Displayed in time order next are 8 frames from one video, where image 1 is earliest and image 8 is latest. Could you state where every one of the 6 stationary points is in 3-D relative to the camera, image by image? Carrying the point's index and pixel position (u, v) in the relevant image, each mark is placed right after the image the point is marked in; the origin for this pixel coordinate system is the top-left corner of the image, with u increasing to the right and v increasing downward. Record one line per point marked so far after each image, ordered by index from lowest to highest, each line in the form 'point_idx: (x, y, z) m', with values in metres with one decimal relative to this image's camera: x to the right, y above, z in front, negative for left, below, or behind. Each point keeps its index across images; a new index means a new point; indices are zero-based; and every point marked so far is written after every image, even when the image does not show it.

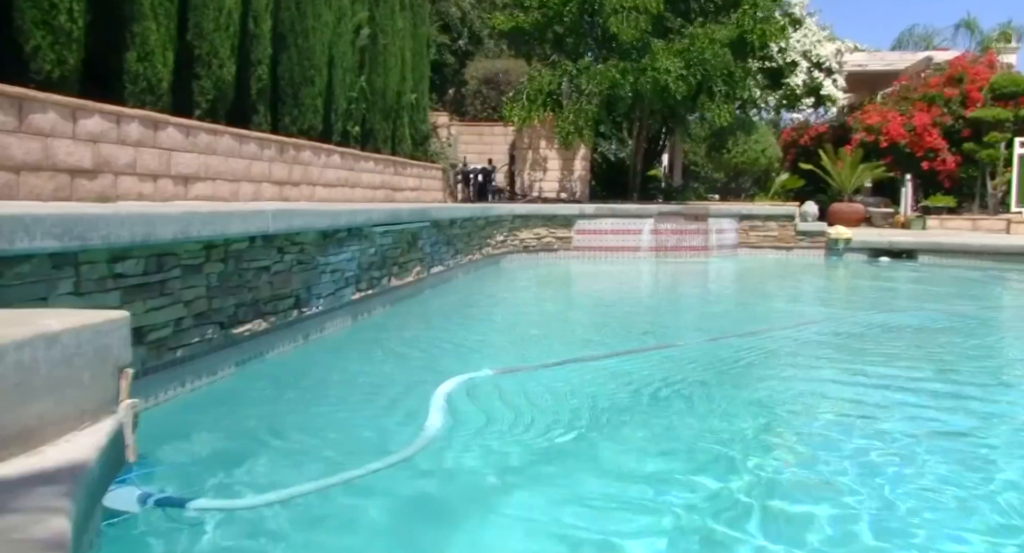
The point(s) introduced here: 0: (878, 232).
0: (+4.5, +0.6, +10.6) m
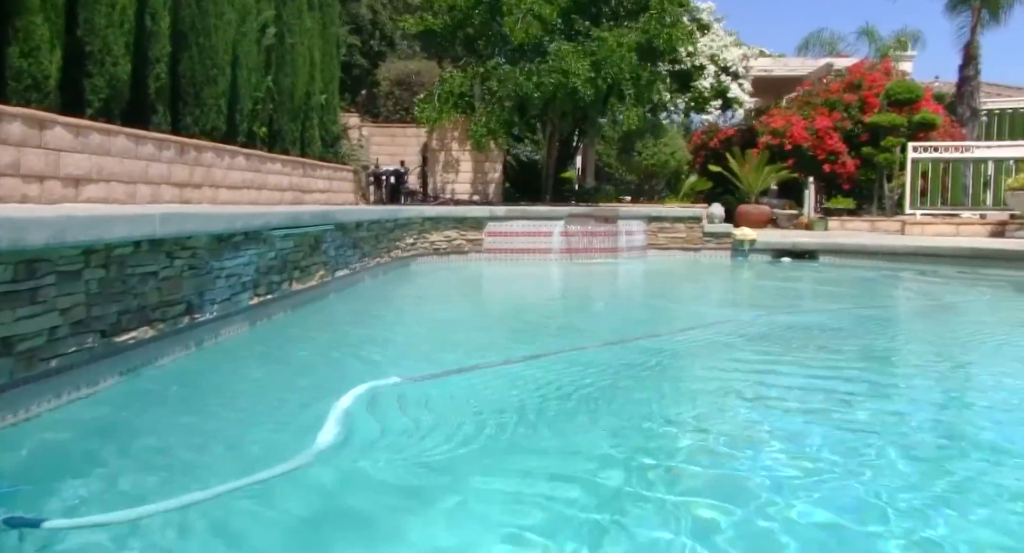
0: (+3.4, +0.6, +10.9) m
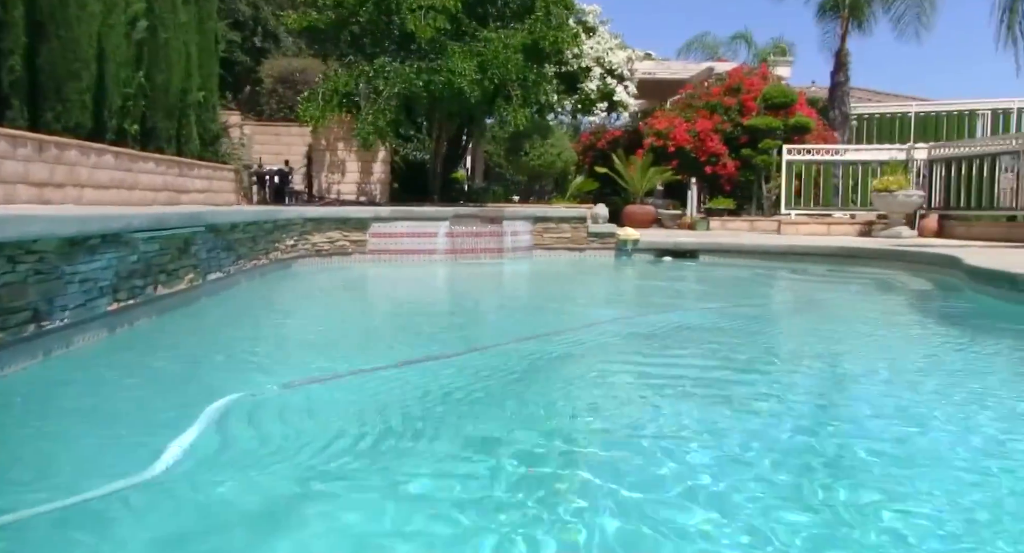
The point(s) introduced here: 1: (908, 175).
0: (+2.0, +0.6, +11.1) m
1: (+5.5, +1.4, +12.2) m
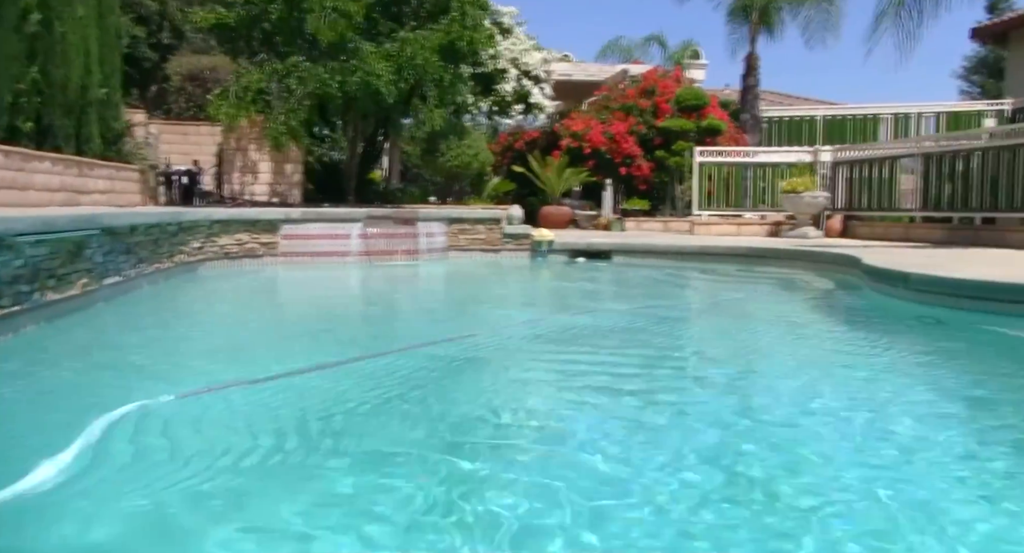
0: (+0.9, +0.6, +11.2) m
1: (+4.3, +1.4, +12.5) m
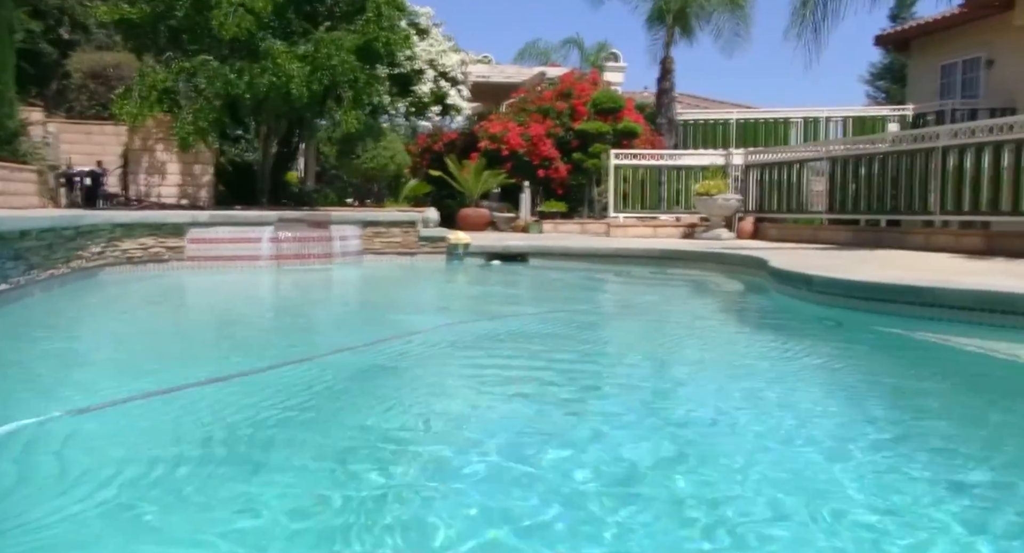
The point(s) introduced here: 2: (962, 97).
0: (-0.2, +0.5, +11.1) m
1: (+3.2, +1.4, +12.7) m
2: (+7.5, +3.0, +14.2) m
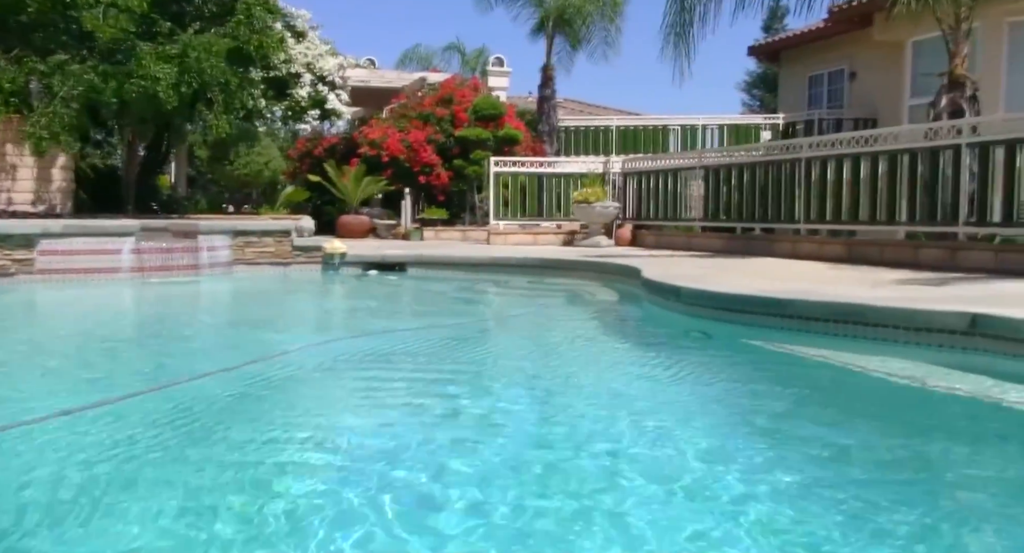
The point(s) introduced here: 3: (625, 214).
0: (-1.7, +0.4, +10.9) m
1: (+1.4, +1.3, +12.9) m
2: (+5.6, +3.0, +14.8) m
3: (+1.8, +1.0, +13.0) m
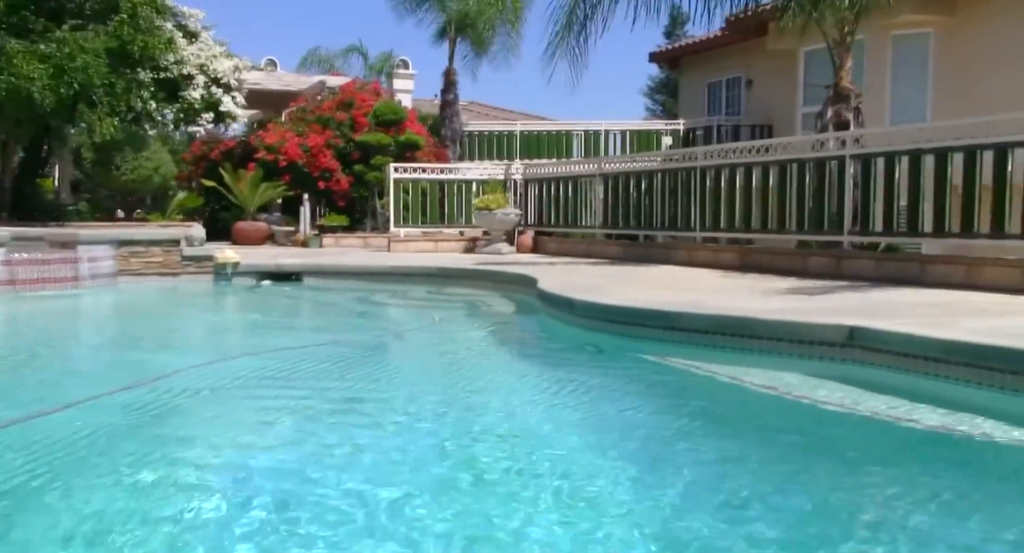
0: (-2.9, +0.3, +10.6) m
1: (0.0, +1.3, +12.8) m
2: (+4.0, +3.0, +15.1) m
3: (+0.4, +0.9, +13.0) m
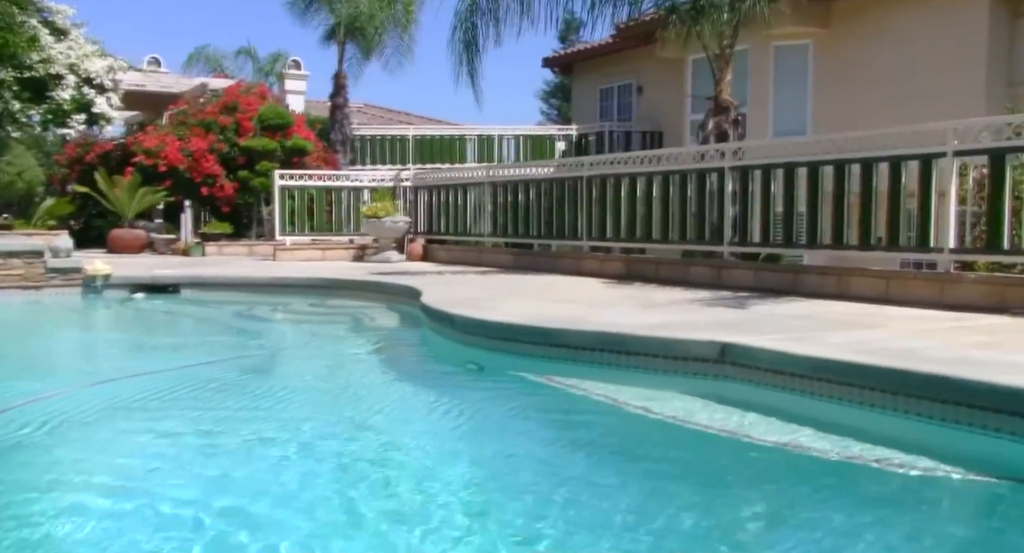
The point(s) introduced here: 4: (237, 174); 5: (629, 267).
0: (-4.3, +0.2, +10.2) m
1: (-1.5, +1.2, +12.6) m
2: (+2.2, +2.9, +15.3) m
3: (-1.2, +0.8, +12.8) m
4: (-4.1, +1.8, +13.7) m
5: (+1.3, +0.1, +9.0) m
